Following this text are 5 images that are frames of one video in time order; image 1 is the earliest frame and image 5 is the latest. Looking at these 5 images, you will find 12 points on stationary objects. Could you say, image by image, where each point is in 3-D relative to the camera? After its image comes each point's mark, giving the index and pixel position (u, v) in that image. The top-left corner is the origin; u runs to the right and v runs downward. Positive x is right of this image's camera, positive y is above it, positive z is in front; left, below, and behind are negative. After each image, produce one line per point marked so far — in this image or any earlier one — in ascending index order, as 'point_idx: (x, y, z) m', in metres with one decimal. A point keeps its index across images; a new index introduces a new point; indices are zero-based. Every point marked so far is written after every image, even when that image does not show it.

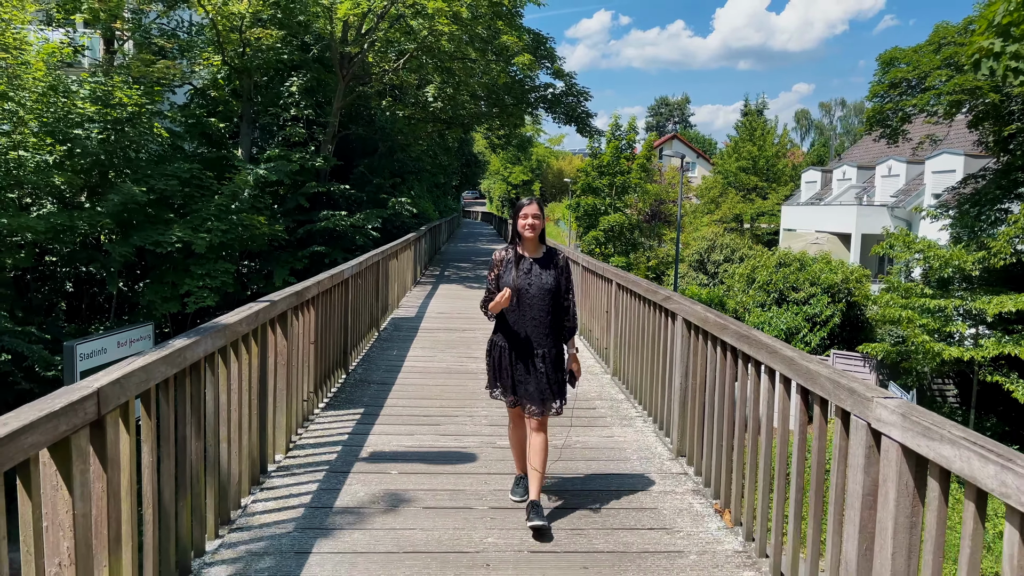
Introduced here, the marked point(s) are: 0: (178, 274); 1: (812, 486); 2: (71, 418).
0: (-5.9, +0.3, +13.0) m
1: (+1.0, -0.6, +2.4) m
2: (-1.1, -0.3, +1.7) m
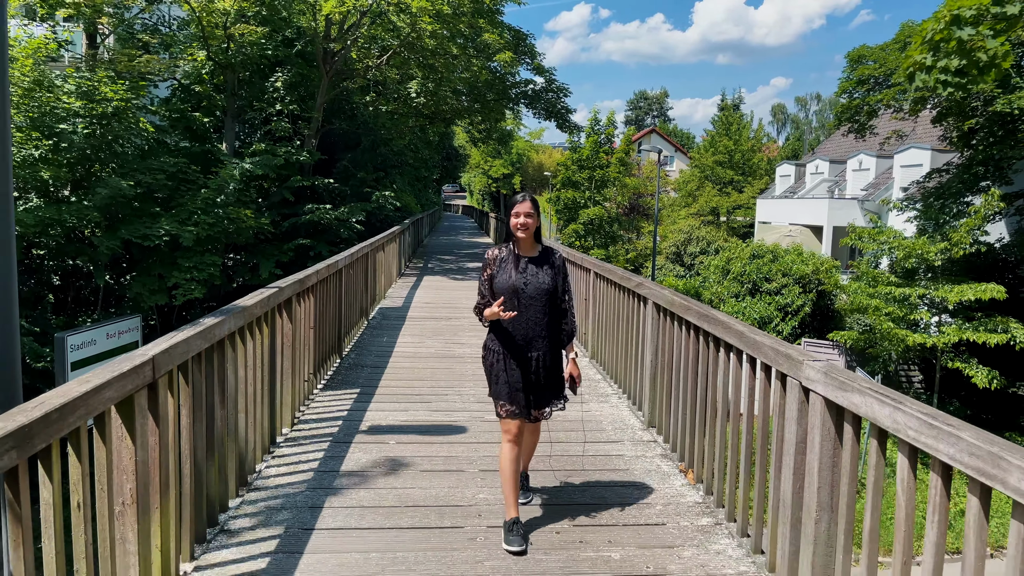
0: (-6.2, +0.4, +13.2) m
1: (+0.9, -0.6, +2.8) m
2: (-1.1, -0.3, +2.1) m
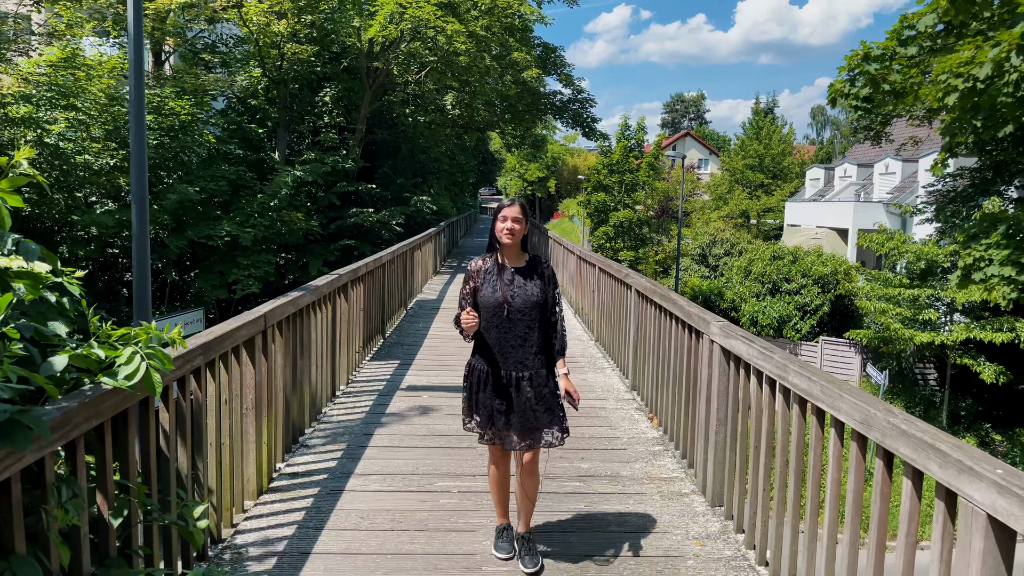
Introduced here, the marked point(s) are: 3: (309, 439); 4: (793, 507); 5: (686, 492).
0: (-5.7, +0.5, +14.6) m
1: (+0.9, -0.5, +3.8) m
2: (-1.1, -0.2, +3.2) m
3: (-1.1, -0.8, +4.0) m
4: (+1.0, -0.8, +2.5) m
5: (+0.8, -1.0, +3.5) m
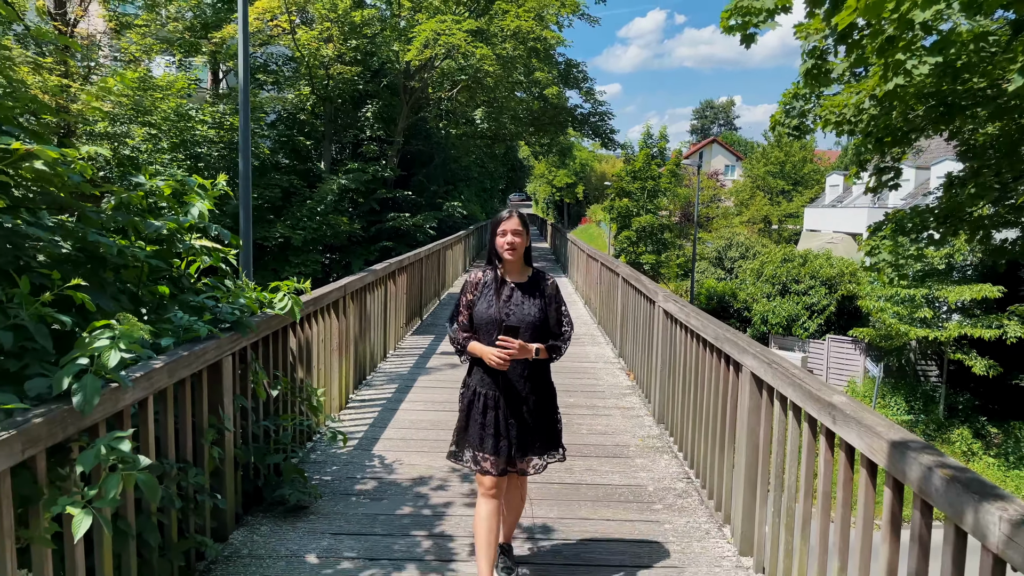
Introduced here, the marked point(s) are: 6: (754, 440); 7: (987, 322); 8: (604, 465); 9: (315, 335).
0: (-5.2, +0.6, +16.2) m
1: (+1.0, -0.4, +5.2) m
2: (-1.1, 0.0, +4.6) m
3: (-1.1, -0.7, +5.5) m
4: (+1.0, -0.6, +3.9) m
5: (+0.9, -0.8, +4.9) m
6: (+1.0, -0.6, +2.9) m
7: (+9.8, -0.7, +15.0) m
8: (+0.5, -1.0, +3.9) m
9: (-1.2, -0.3, +4.3) m
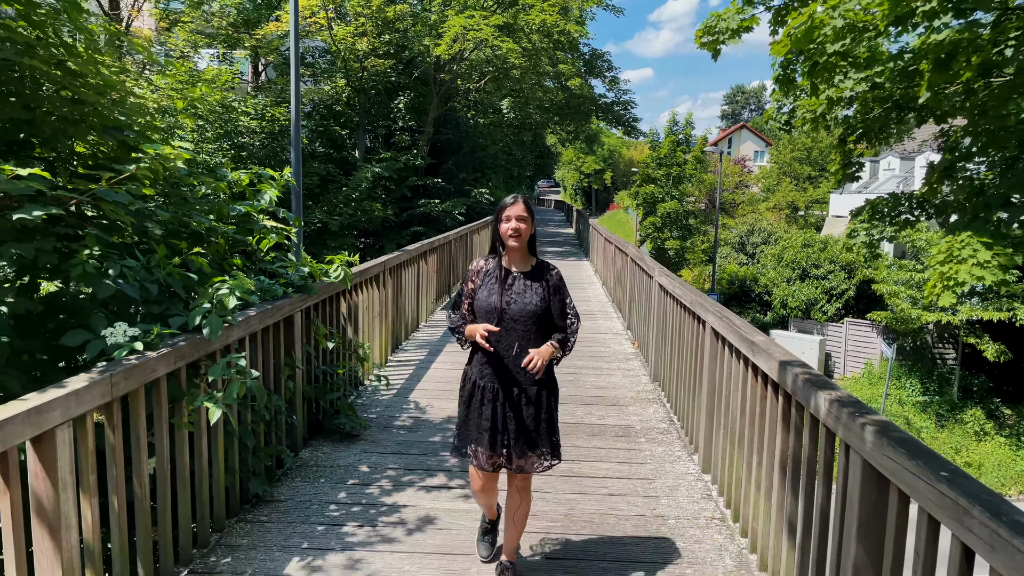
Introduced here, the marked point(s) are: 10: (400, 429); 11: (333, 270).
0: (-4.6, +1.0, +17.2) m
1: (+1.1, -0.2, +5.9) m
2: (-1.0, +0.2, +5.4) m
3: (-0.9, -0.5, +6.3) m
4: (+1.0, -0.5, +4.6) m
5: (+1.0, -0.7, +5.6) m
6: (+1.0, -0.5, +3.6) m
7: (+10.3, -0.4, +15.4) m
8: (+0.6, -0.8, +4.7) m
9: (-1.1, -0.1, +5.1) m
10: (-0.7, -0.8, +4.2) m
11: (-1.0, +0.1, +4.2) m
